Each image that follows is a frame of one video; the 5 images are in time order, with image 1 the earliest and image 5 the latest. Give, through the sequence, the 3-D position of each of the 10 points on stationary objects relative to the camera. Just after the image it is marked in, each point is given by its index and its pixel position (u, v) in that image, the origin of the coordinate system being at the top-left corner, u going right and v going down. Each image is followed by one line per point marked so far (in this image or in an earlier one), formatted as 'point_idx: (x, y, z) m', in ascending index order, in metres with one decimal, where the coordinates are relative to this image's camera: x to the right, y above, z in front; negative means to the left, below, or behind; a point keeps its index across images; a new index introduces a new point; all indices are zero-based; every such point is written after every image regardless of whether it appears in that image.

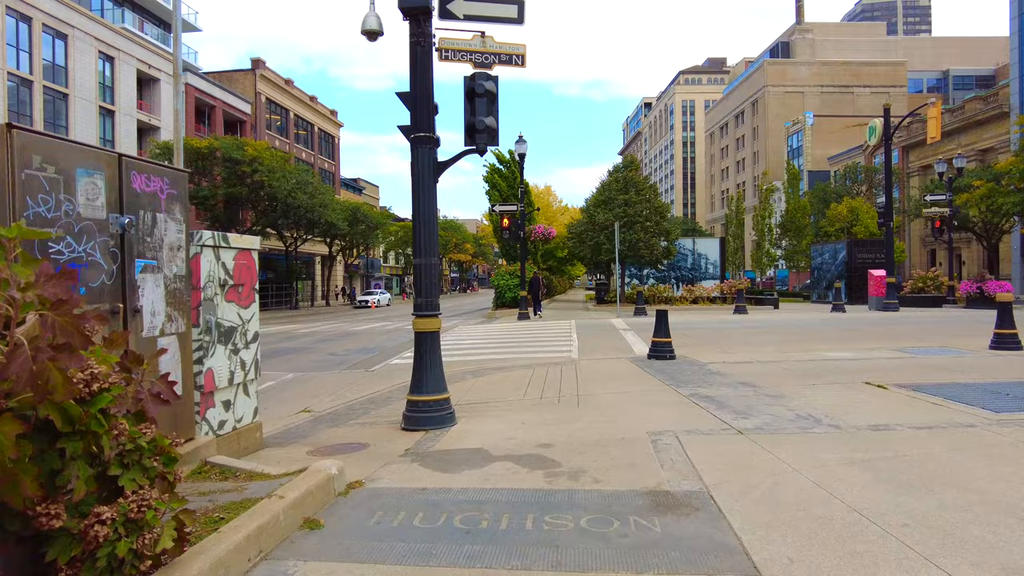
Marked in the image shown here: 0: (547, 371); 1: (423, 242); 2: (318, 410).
0: (+0.6, -1.4, +11.5) m
1: (-1.0, +0.5, +7.4) m
2: (-2.7, -1.7, +9.2) m
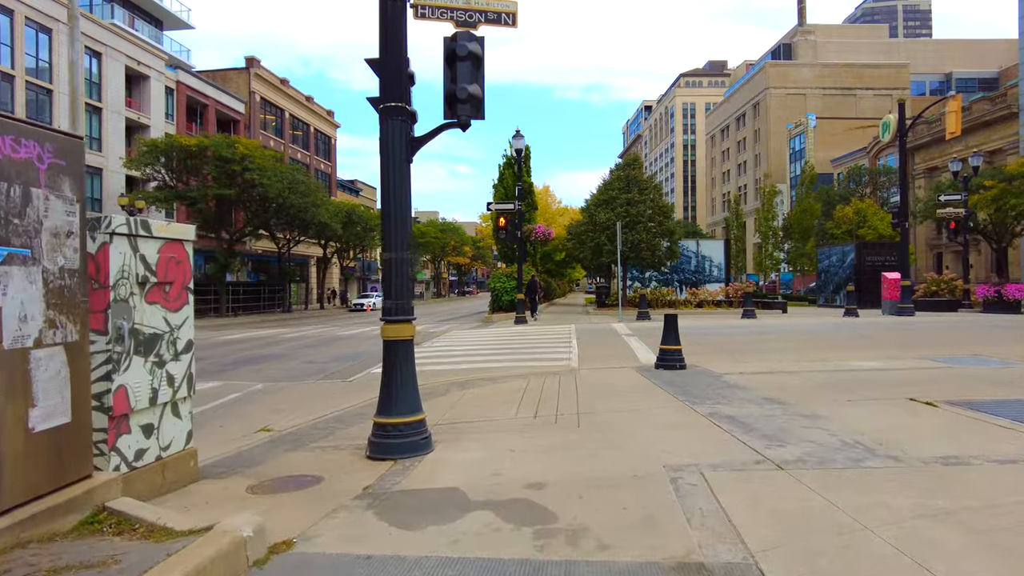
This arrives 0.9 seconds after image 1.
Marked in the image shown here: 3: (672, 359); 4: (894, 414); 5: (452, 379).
0: (+0.5, -1.5, +10.3) m
1: (-1.1, +0.5, +6.2) m
2: (-2.8, -1.7, +8.0) m
3: (+2.7, -1.2, +11.1) m
4: (+4.0, -1.3, +6.8) m
5: (-1.0, -1.5, +11.2) m
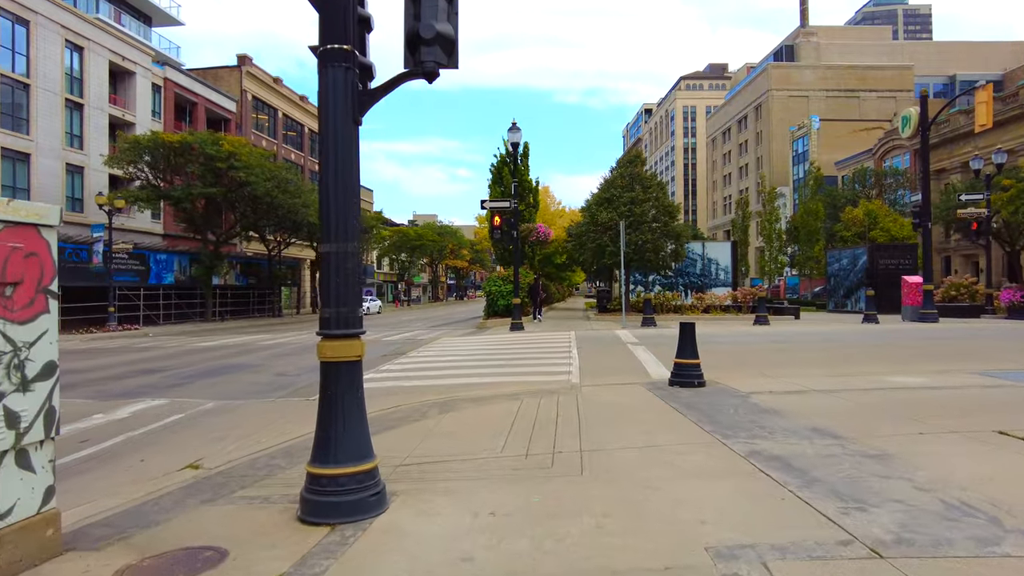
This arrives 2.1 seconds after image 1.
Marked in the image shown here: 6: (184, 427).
0: (+0.4, -1.5, +8.7) m
1: (-1.3, +0.5, +4.7) m
2: (-3.0, -1.8, +6.4) m
3: (+2.6, -1.3, +9.5) m
4: (+3.8, -1.4, +5.3) m
5: (-1.1, -1.6, +9.6) m
6: (-4.2, -1.8, +8.4) m
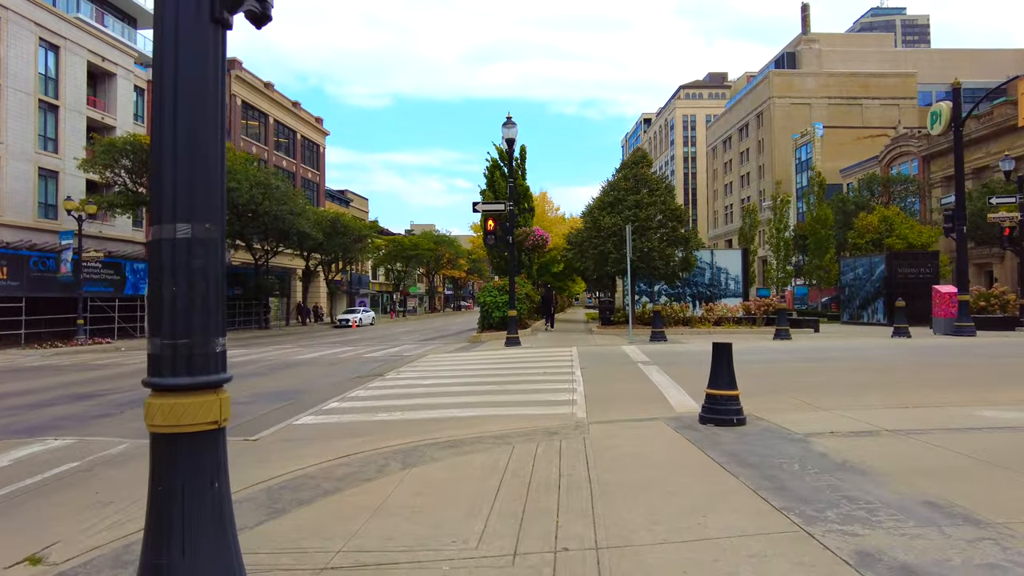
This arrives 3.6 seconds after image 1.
0: (+0.2, -1.6, +6.7) m
1: (-1.4, +0.4, +2.7) m
2: (-3.1, -1.9, +4.4) m
3: (+2.4, -1.4, +7.5) m
4: (+3.7, -1.4, +3.3) m
5: (-1.3, -1.7, +7.6) m
6: (-4.3, -1.9, +6.4) m
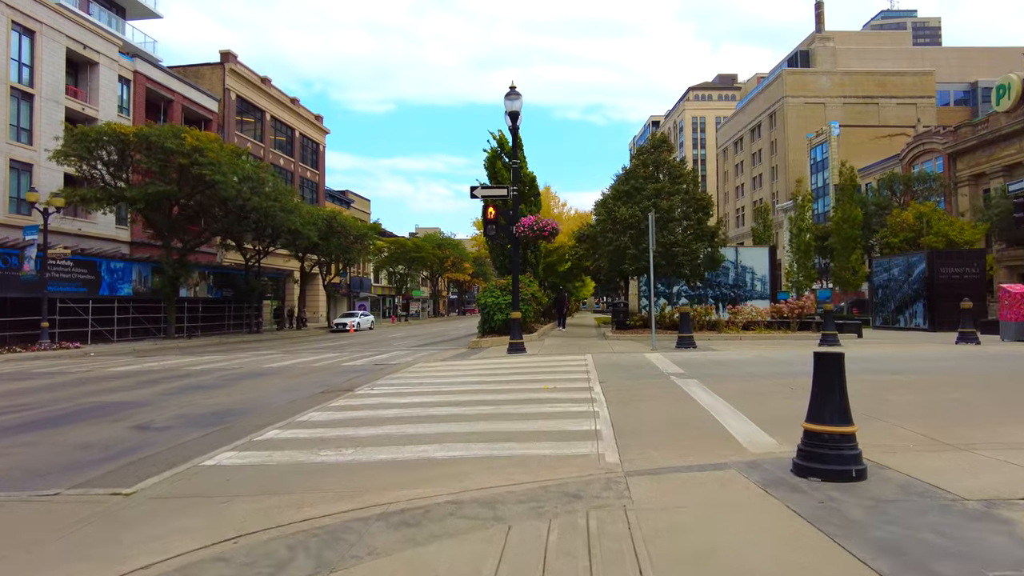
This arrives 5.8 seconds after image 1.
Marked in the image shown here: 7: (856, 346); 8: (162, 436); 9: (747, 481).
0: (+0.2, -1.5, +4.1) m
1: (-1.4, +0.6, 0.0) m
2: (-3.2, -1.7, +1.8) m
3: (+2.4, -1.2, +4.8) m
4: (+3.7, -1.2, +0.6) m
5: (-1.3, -1.6, +4.9) m
6: (-4.4, -1.7, +3.8) m
7: (+9.2, -1.6, +17.7) m
8: (-4.3, -1.8, +8.1) m
9: (+1.7, -1.4, +4.9) m
